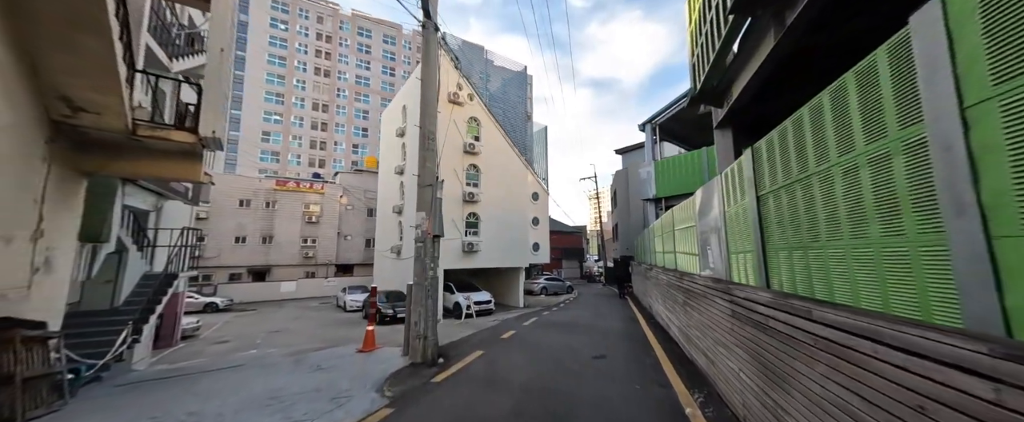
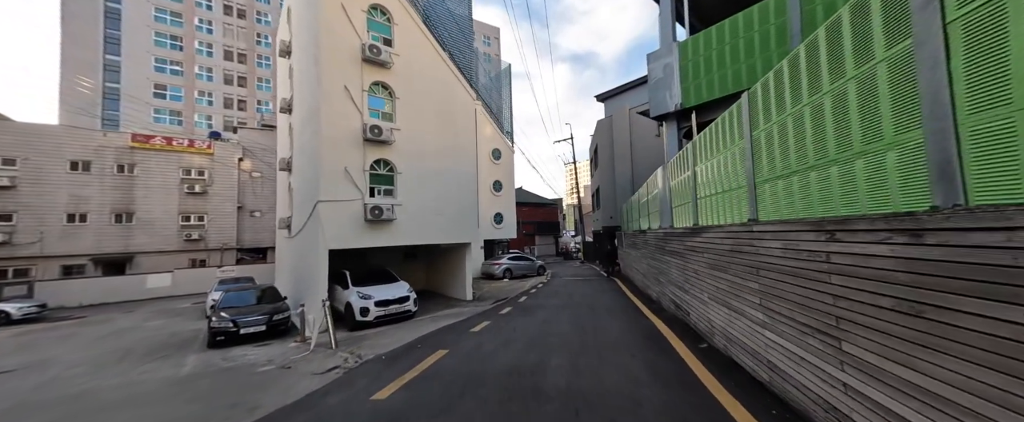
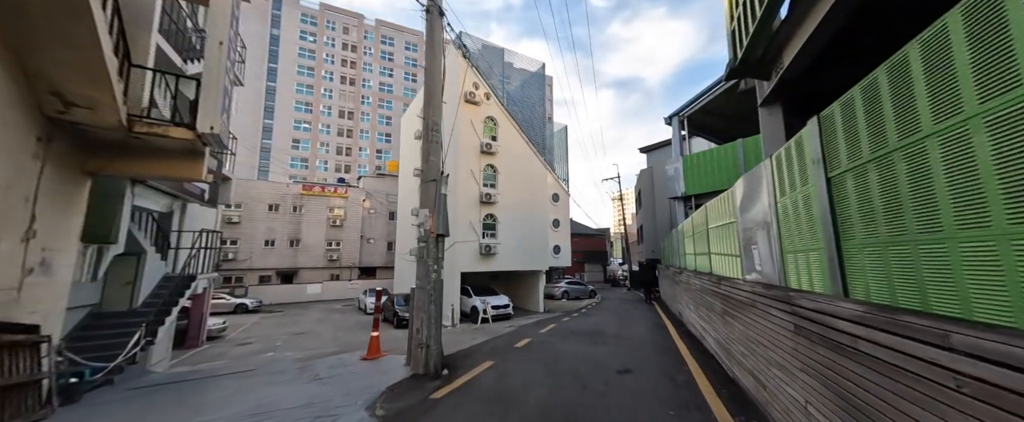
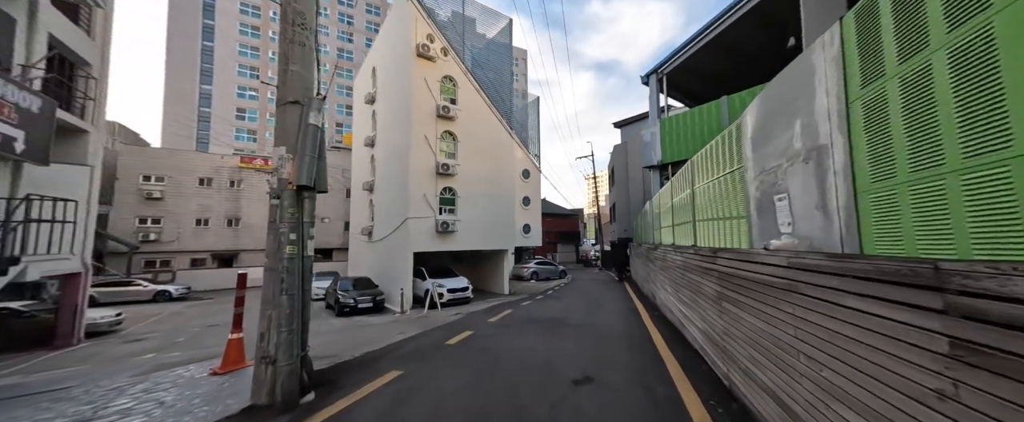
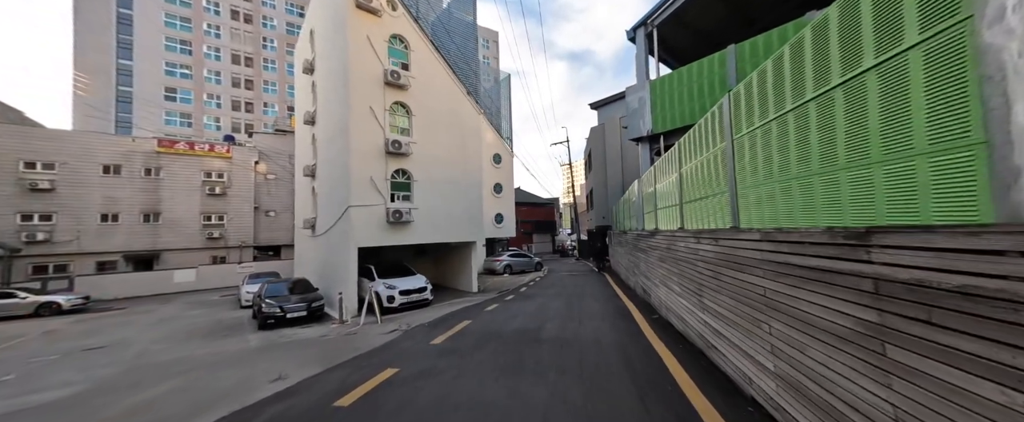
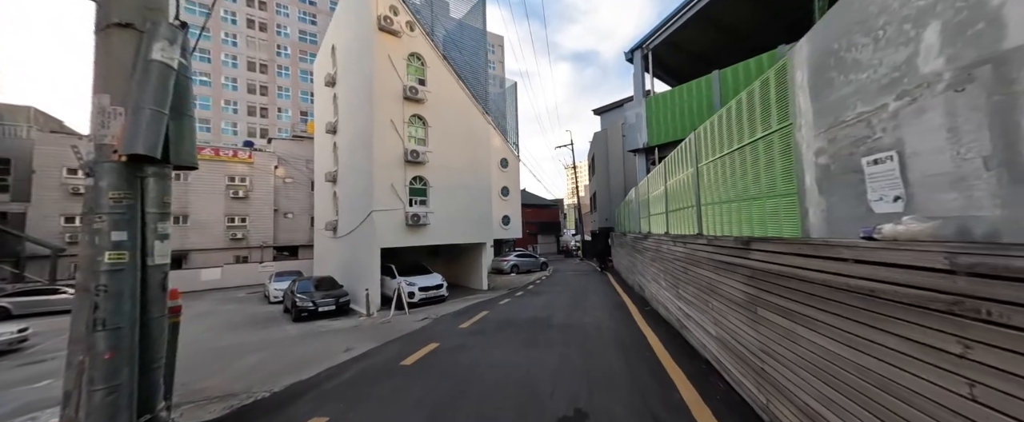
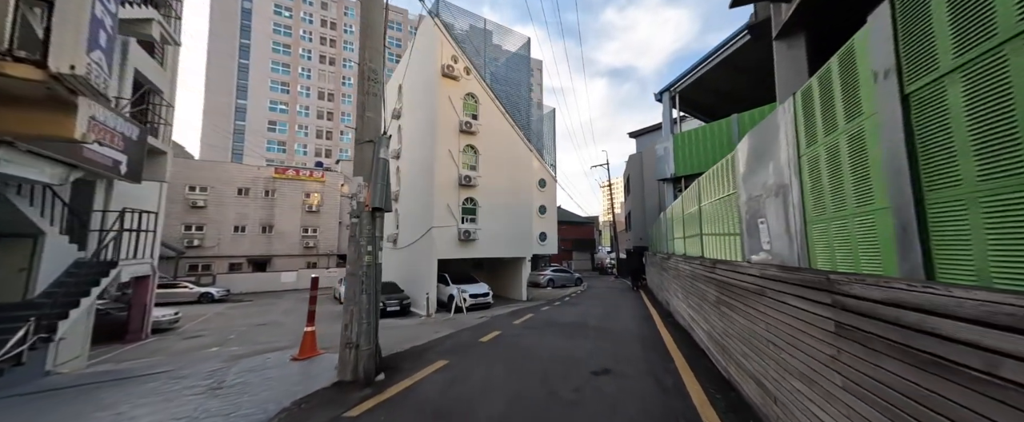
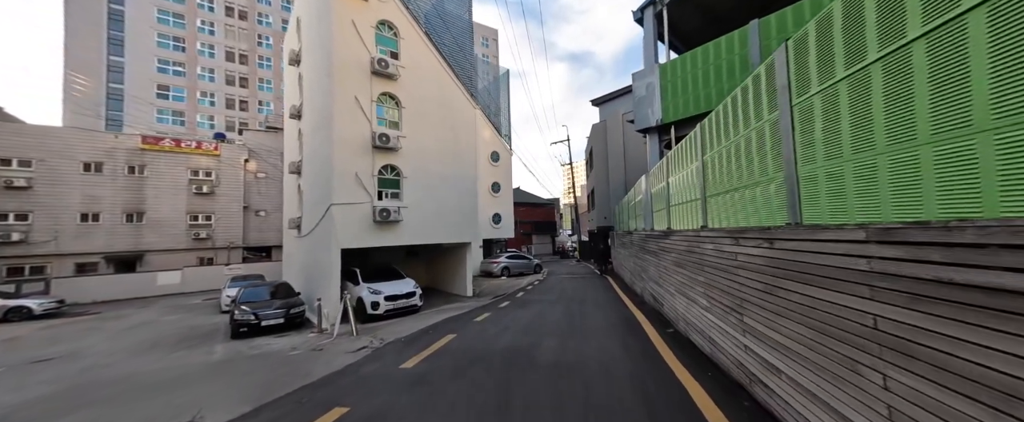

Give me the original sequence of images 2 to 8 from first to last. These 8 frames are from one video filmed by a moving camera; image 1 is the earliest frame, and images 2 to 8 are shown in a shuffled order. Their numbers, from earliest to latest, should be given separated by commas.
3, 7, 4, 6, 5, 8, 2
